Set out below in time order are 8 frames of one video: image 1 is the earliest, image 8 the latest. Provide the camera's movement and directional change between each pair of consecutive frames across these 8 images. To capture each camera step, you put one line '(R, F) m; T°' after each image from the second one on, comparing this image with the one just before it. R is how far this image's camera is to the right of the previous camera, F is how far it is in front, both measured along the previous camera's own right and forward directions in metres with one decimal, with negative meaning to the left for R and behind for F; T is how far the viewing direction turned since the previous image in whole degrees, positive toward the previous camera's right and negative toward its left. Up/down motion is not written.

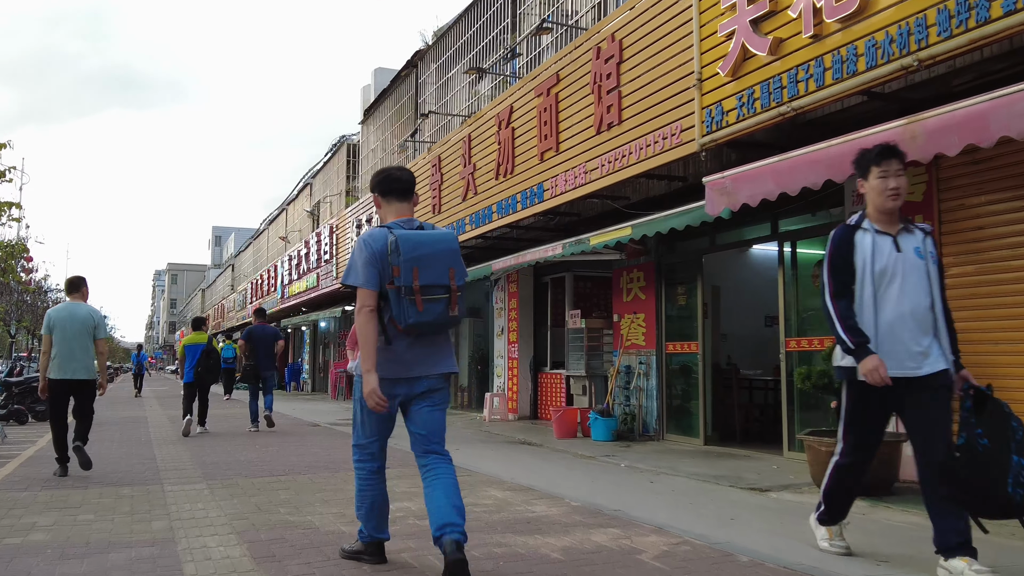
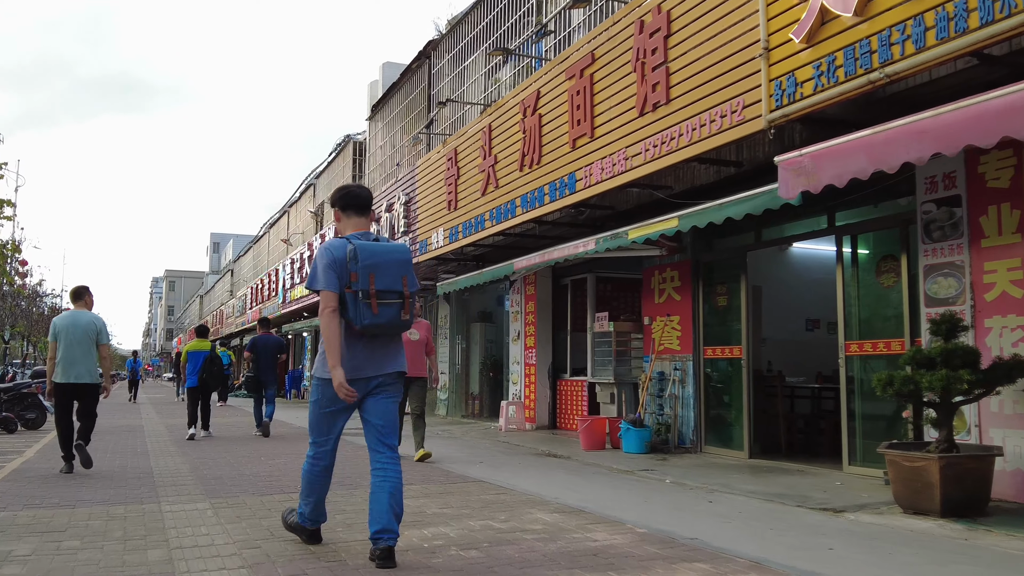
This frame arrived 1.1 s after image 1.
(-0.3, +0.8) m; 0°
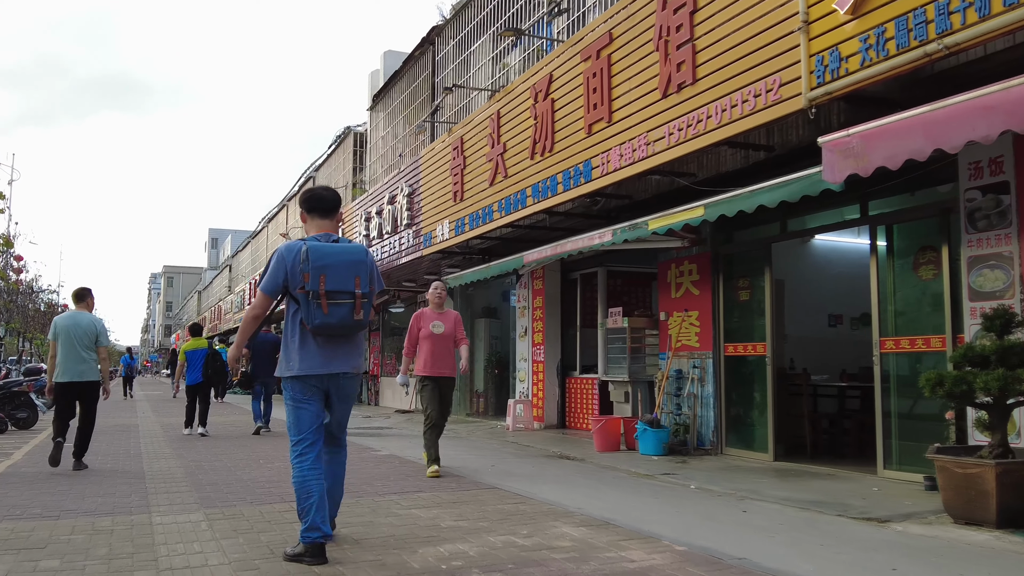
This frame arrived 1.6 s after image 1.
(-0.1, +0.4) m; 0°
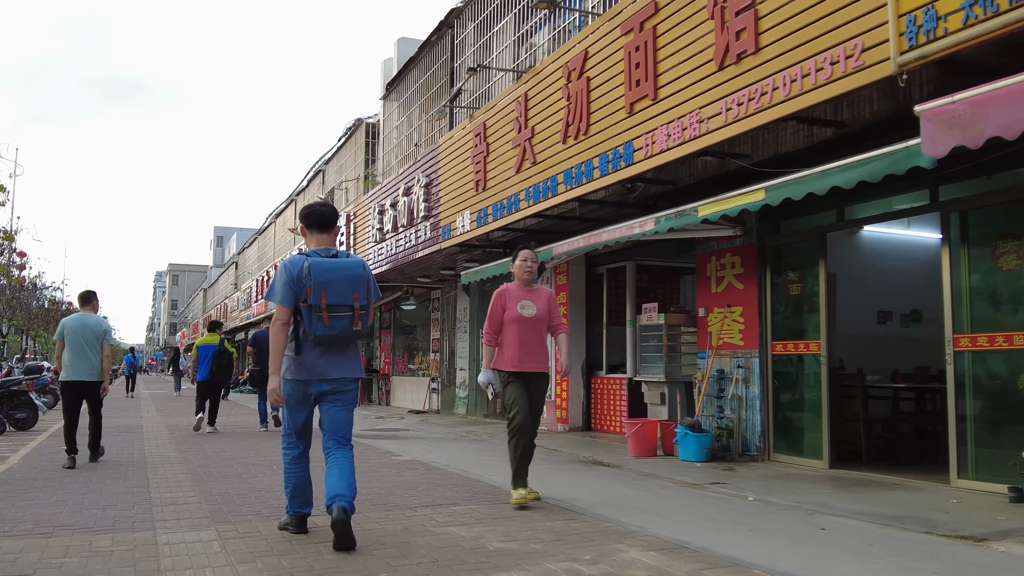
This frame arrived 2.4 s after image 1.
(-0.2, +0.6) m; 0°
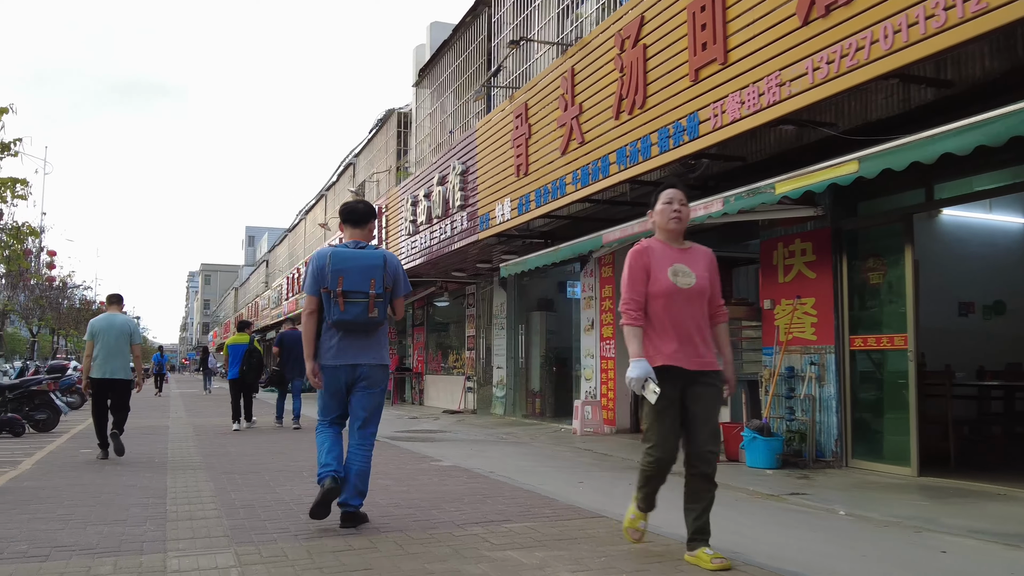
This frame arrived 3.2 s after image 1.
(-0.2, +0.7) m; -2°
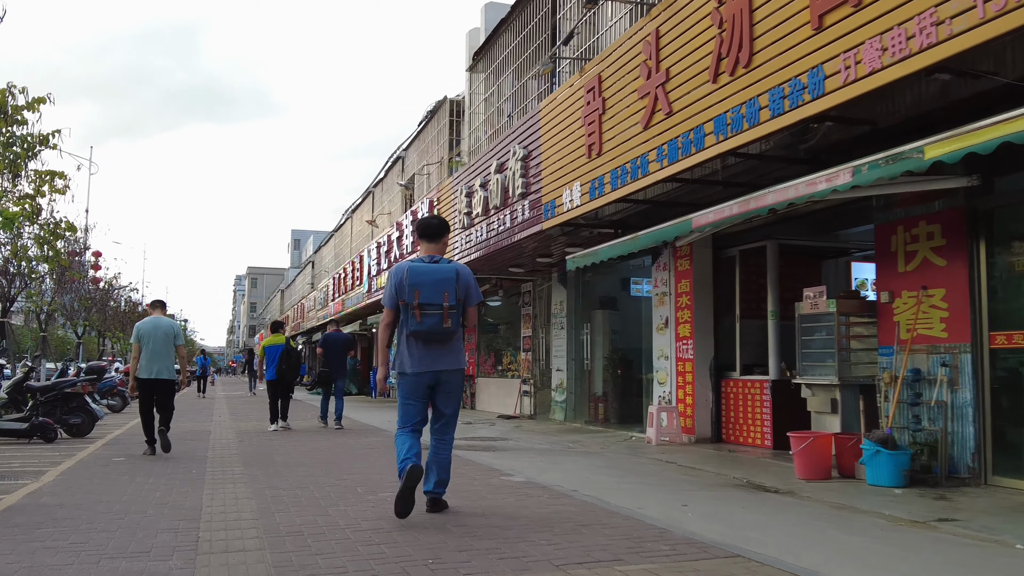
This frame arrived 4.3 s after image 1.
(-0.3, +1.0) m; -3°
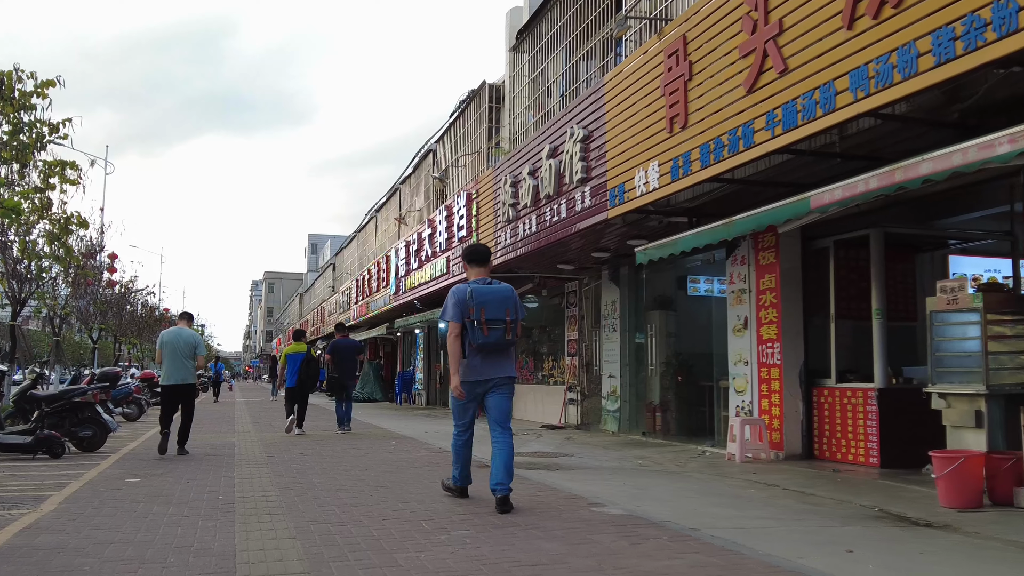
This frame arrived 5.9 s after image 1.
(-0.5, +1.2) m; -1°
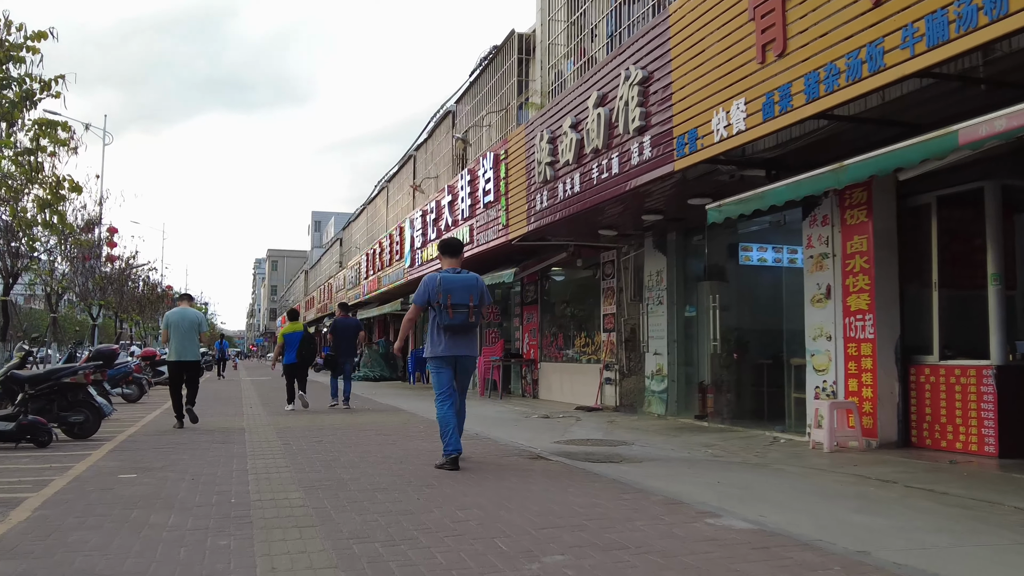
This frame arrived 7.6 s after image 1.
(-0.4, +1.2) m; 0°
